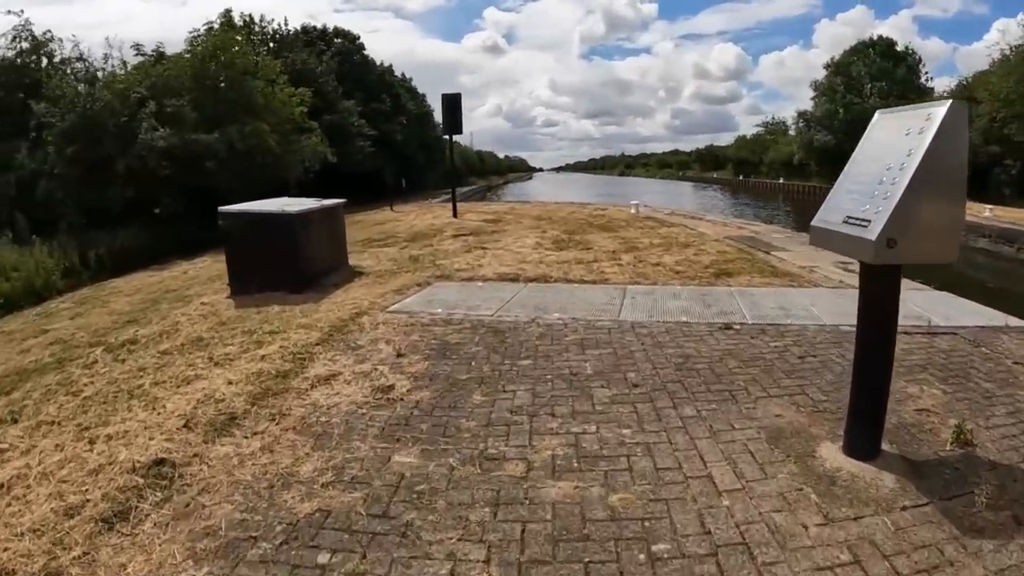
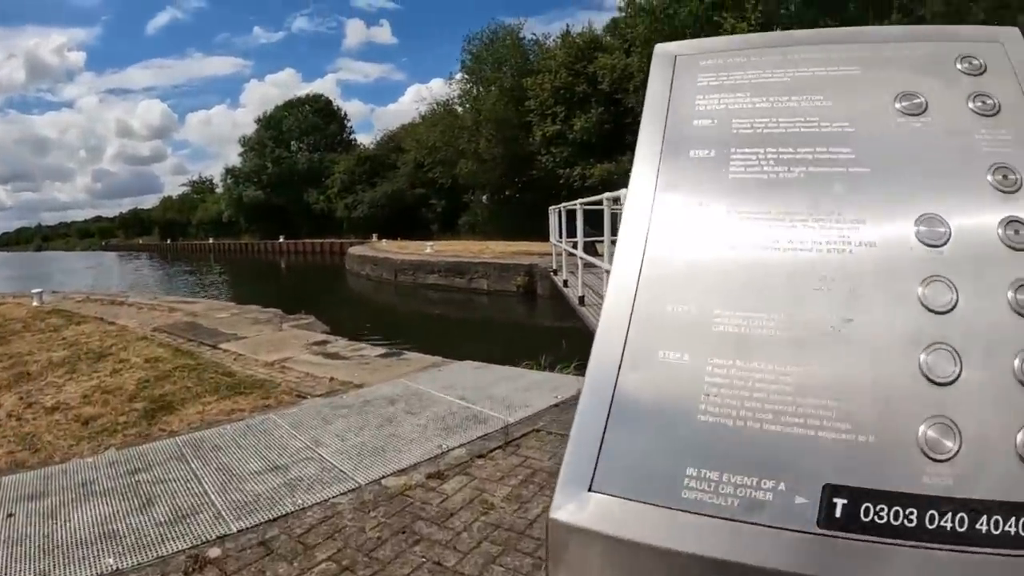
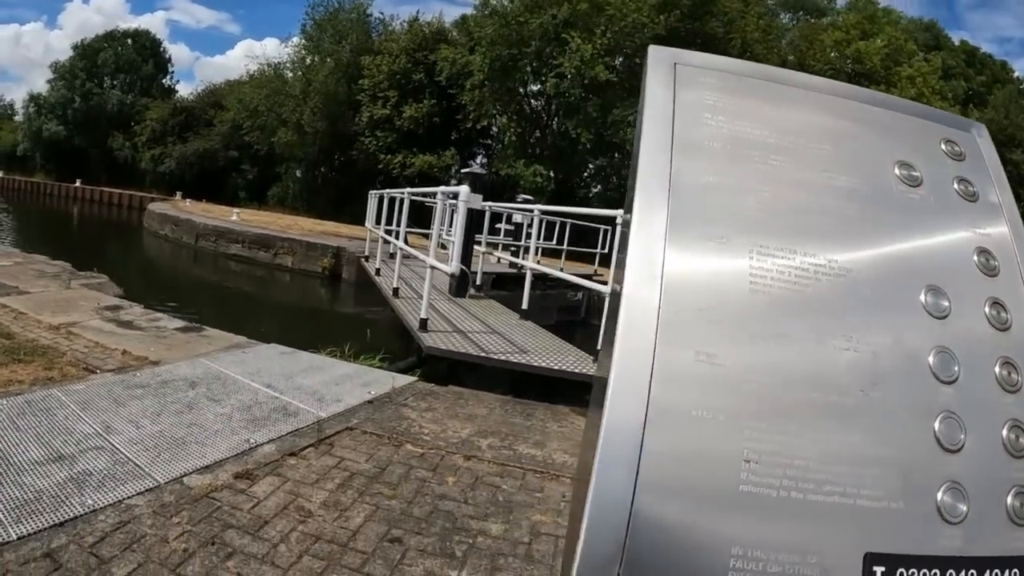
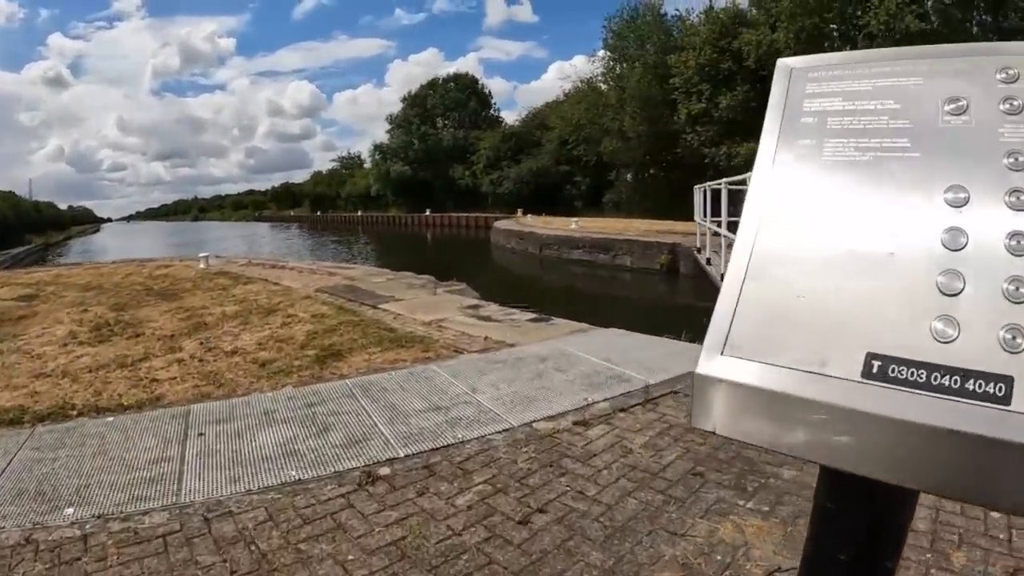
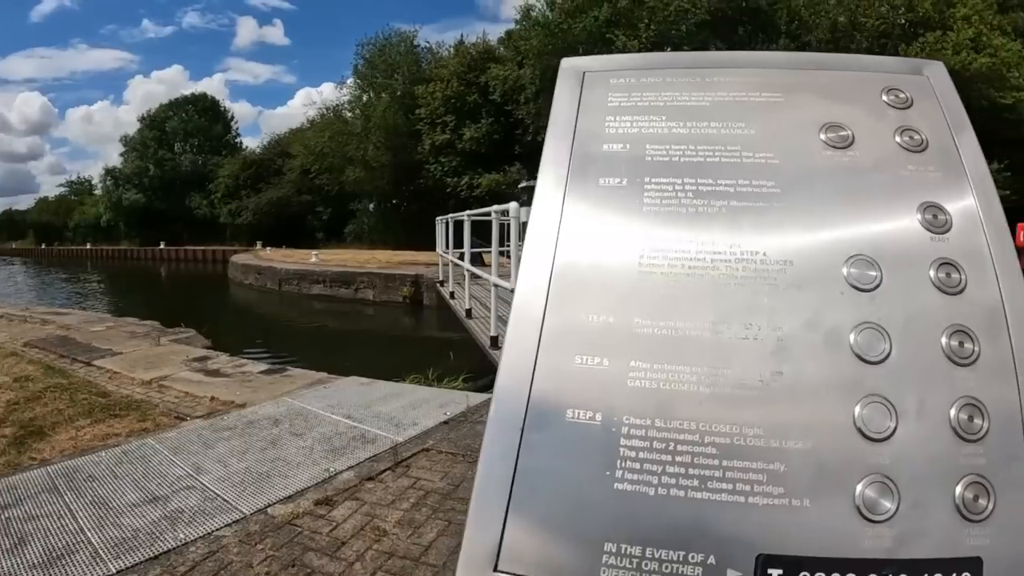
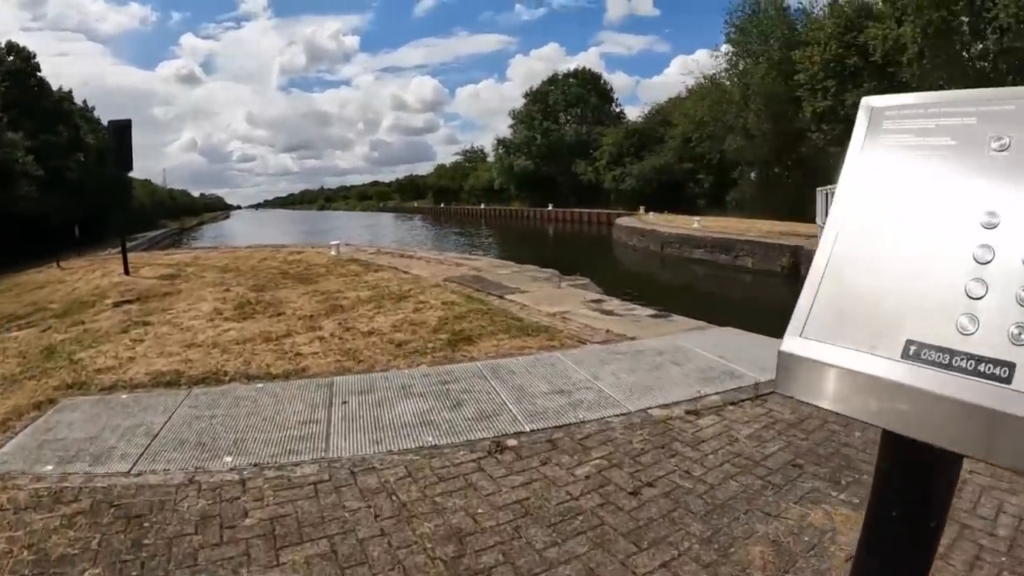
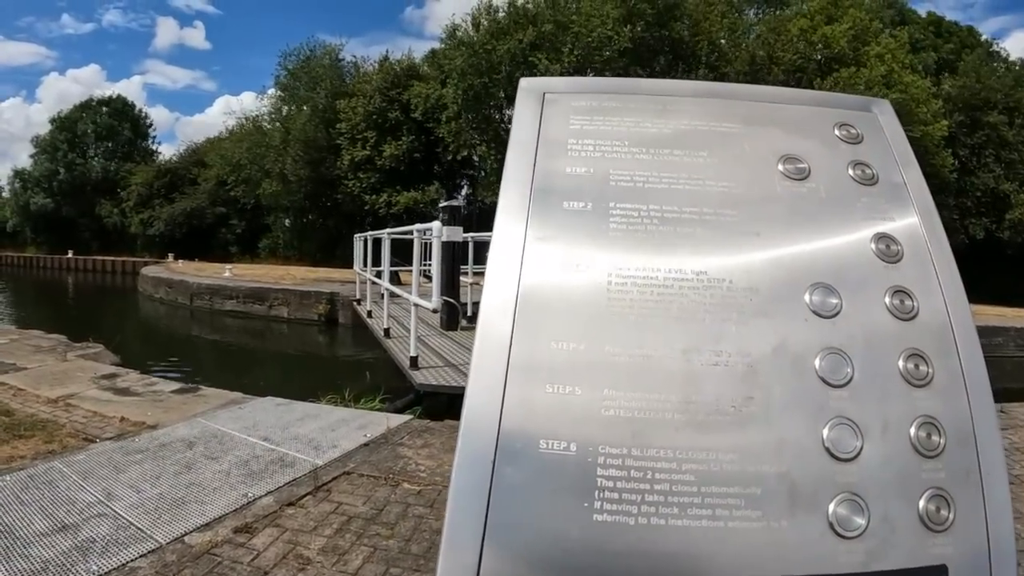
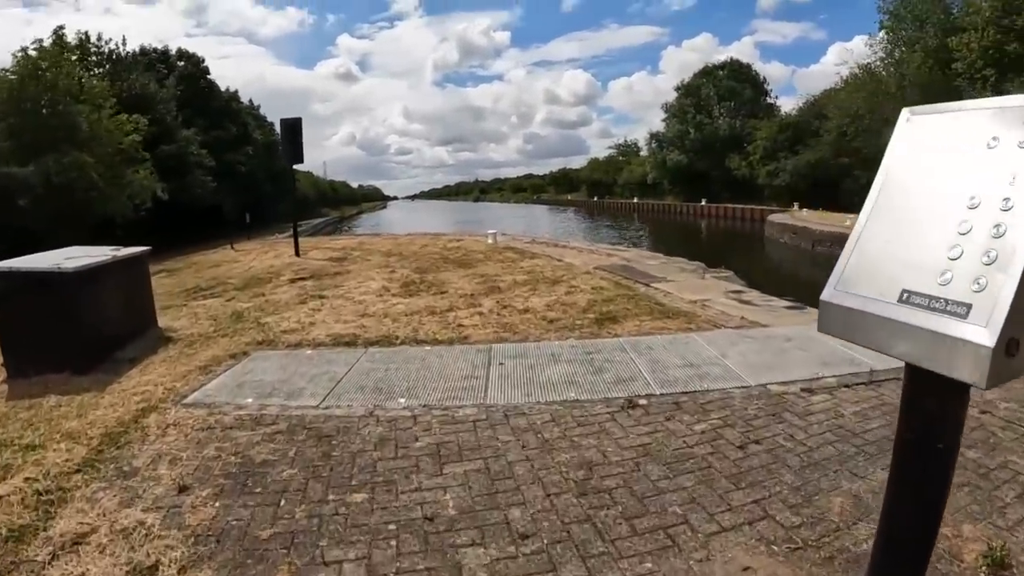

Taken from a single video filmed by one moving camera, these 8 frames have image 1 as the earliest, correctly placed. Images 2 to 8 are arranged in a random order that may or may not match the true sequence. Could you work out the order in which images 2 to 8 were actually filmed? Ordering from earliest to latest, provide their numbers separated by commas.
8, 6, 4, 2, 5, 7, 3
